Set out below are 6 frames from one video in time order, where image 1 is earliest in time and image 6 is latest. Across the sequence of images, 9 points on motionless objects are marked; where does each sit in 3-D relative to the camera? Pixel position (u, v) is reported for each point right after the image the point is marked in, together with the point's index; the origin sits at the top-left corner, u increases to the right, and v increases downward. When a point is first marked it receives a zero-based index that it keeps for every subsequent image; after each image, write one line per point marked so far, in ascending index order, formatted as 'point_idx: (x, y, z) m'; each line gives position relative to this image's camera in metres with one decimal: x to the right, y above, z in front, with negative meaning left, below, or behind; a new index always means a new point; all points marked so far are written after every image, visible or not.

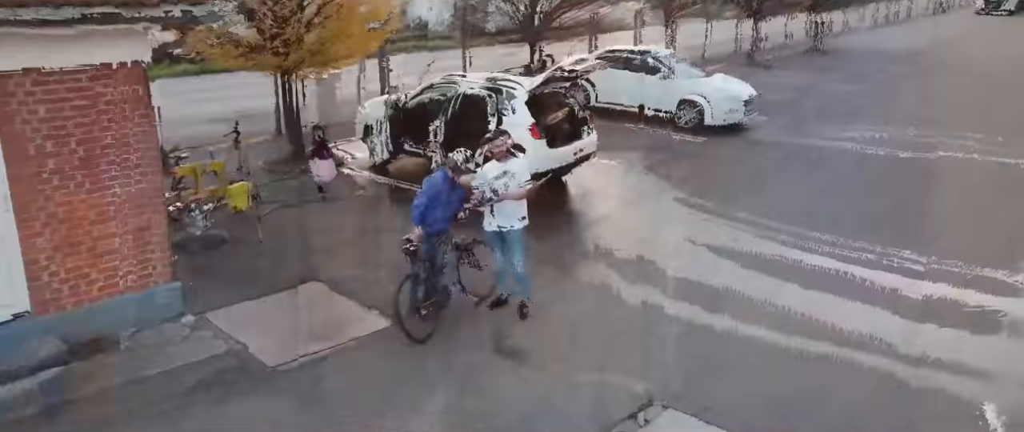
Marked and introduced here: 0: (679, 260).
0: (+1.5, -0.4, +7.2) m
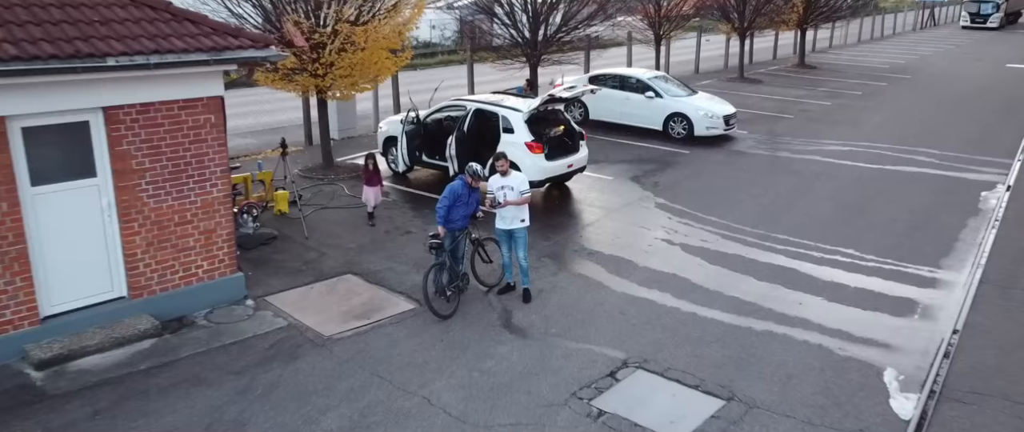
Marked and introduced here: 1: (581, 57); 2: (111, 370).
0: (+1.5, -0.4, +8.6) m
1: (+1.6, +3.8, +19.5) m
2: (-3.0, -1.1, +6.0) m
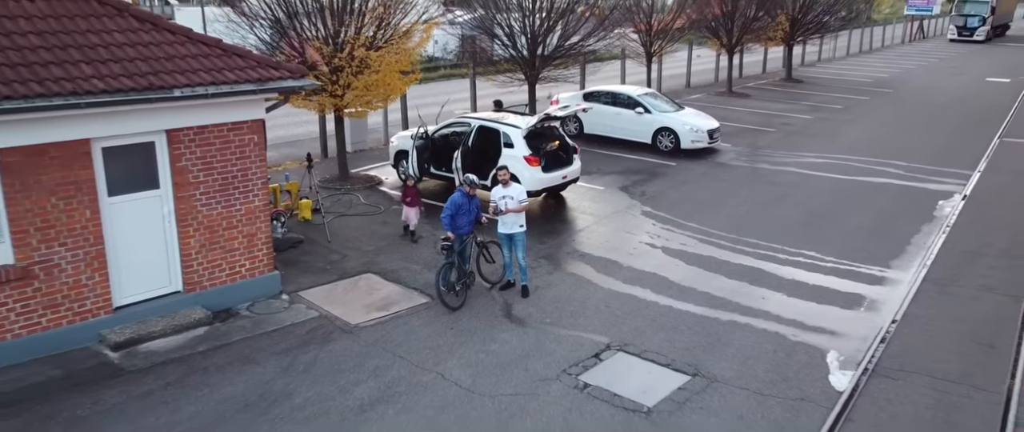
0: (+1.5, -0.5, +9.7) m
1: (+1.6, +3.6, +20.6) m
2: (-2.9, -1.2, +7.1) m
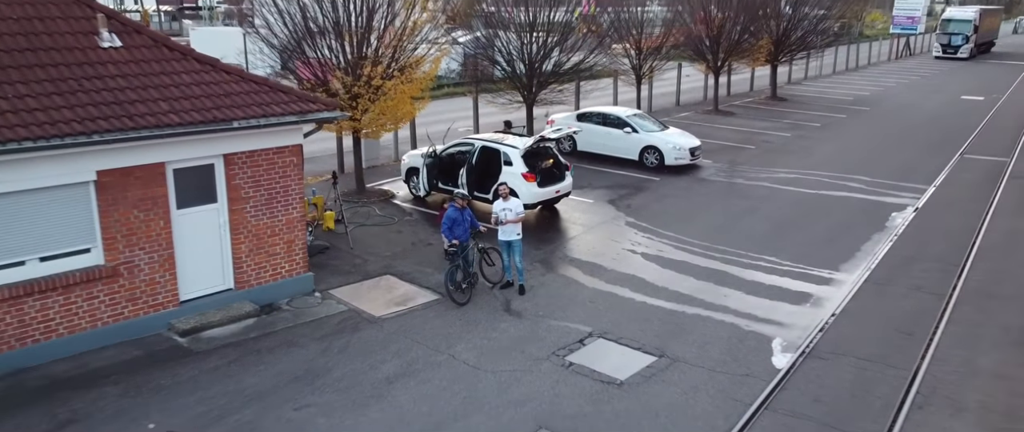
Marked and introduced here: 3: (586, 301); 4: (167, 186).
0: (+1.5, -0.6, +11.2) m
1: (+1.6, +3.3, +22.2) m
2: (-3.0, -1.3, +8.5) m
3: (+0.9, -1.0, +9.8) m
4: (-3.6, +0.3, +8.5) m
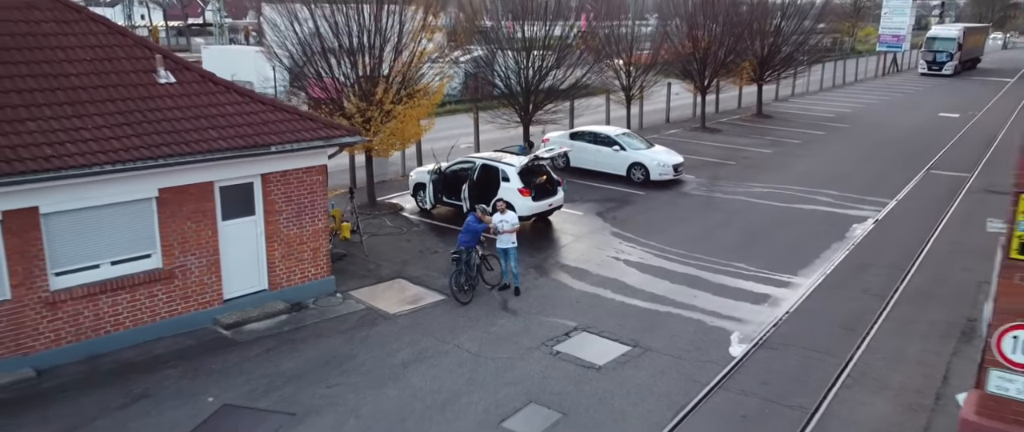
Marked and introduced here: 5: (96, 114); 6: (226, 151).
0: (+1.4, -0.8, +12.6) m
1: (+1.6, +3.0, +23.7) m
2: (-3.0, -1.4, +10.0) m
3: (+0.8, -1.2, +11.2) m
4: (-3.7, +0.2, +9.9) m
5: (-4.7, +1.2, +9.2) m
6: (-3.4, +0.8, +9.7) m
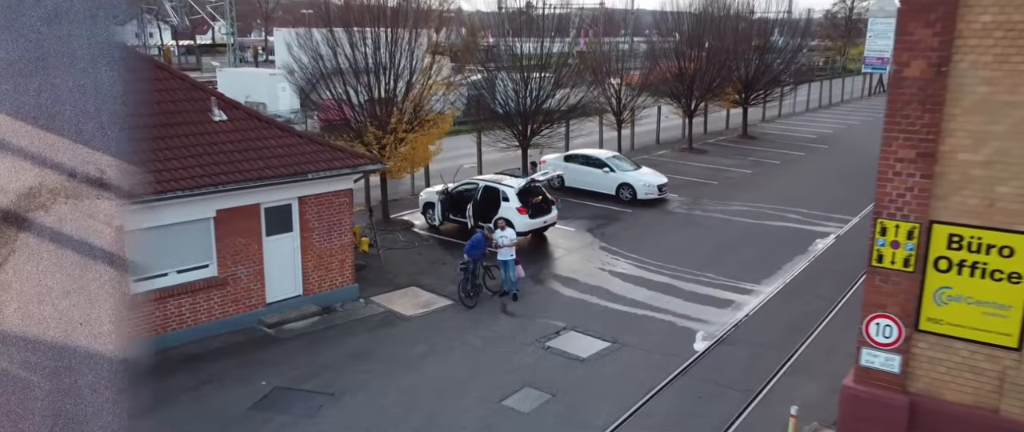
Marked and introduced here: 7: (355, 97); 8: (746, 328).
0: (+1.4, -1.1, +14.5) m
1: (+1.6, +2.5, +25.6) m
2: (-3.0, -1.6, +11.8) m
3: (+0.8, -1.4, +13.1) m
4: (-3.7, -0.1, +11.8) m
5: (-4.8, +0.9, +11.1) m
6: (-3.4, +0.5, +11.5) m
7: (-3.3, +2.5, +17.1) m
8: (+3.6, -1.7, +12.2) m
